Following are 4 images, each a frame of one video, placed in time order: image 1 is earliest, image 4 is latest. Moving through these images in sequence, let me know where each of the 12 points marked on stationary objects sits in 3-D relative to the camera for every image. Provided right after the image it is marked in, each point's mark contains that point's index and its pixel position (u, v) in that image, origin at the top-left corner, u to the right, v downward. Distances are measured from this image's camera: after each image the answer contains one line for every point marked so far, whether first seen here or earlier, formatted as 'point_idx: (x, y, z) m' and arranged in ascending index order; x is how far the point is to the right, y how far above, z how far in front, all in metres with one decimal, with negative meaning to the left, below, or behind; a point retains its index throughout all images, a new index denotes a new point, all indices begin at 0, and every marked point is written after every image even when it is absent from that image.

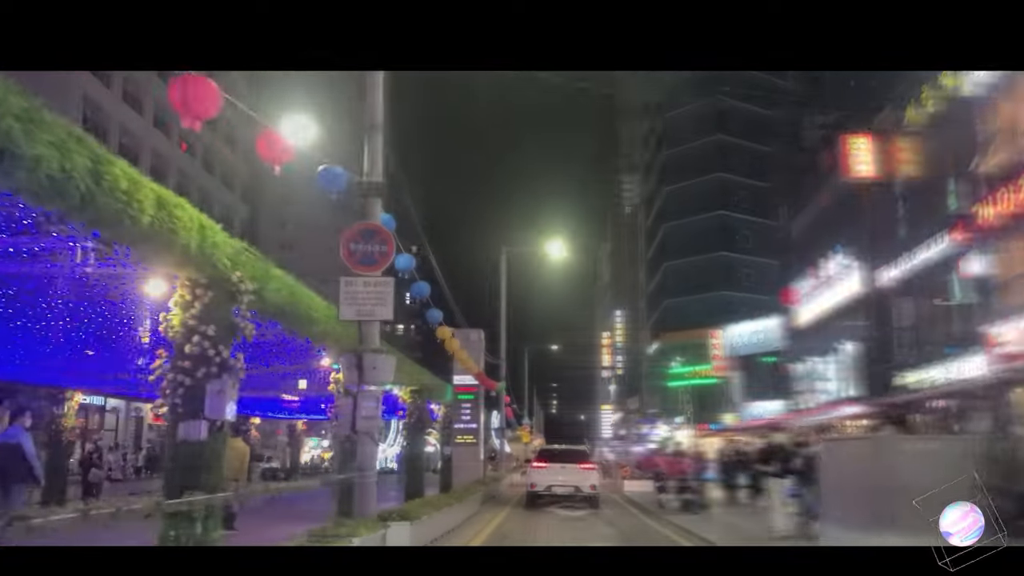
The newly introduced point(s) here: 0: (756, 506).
0: (+5.0, -4.4, +15.8) m
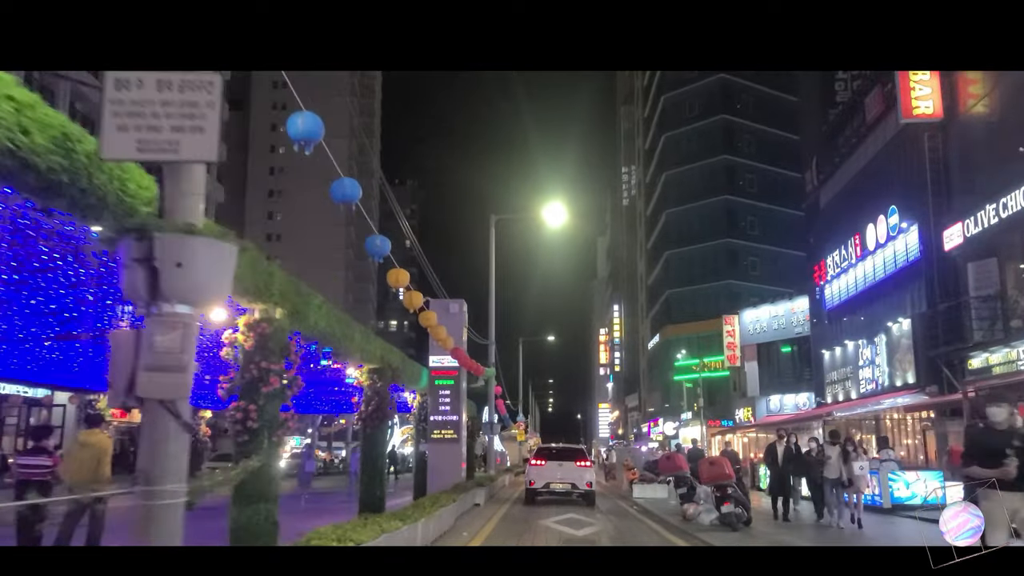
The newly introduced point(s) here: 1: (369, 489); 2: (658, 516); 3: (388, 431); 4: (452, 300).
0: (+4.7, -3.6, +11.9) m
1: (-2.5, -3.5, +13.5) m
2: (+3.1, -4.9, +16.9) m
3: (-2.2, -2.6, +14.0) m
4: (-1.5, -0.2, +19.3) m
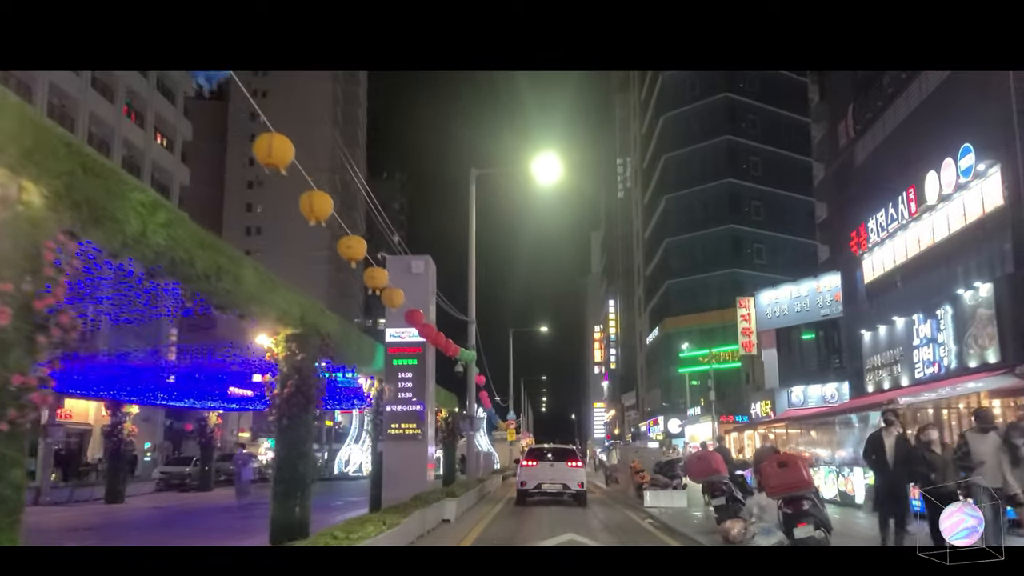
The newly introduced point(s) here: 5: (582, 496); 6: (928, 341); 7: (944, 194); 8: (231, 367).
0: (+4.5, -2.7, +8.0) m
1: (-2.8, -2.7, +9.6) m
2: (+2.8, -4.1, +12.9) m
3: (-2.5, -1.7, +10.0) m
4: (-1.9, +0.6, +15.3) m
5: (+1.7, -4.9, +17.5) m
6: (+9.8, -1.3, +18.4) m
7: (+9.7, +2.1, +17.4) m
8: (-6.3, -1.7, +17.2) m
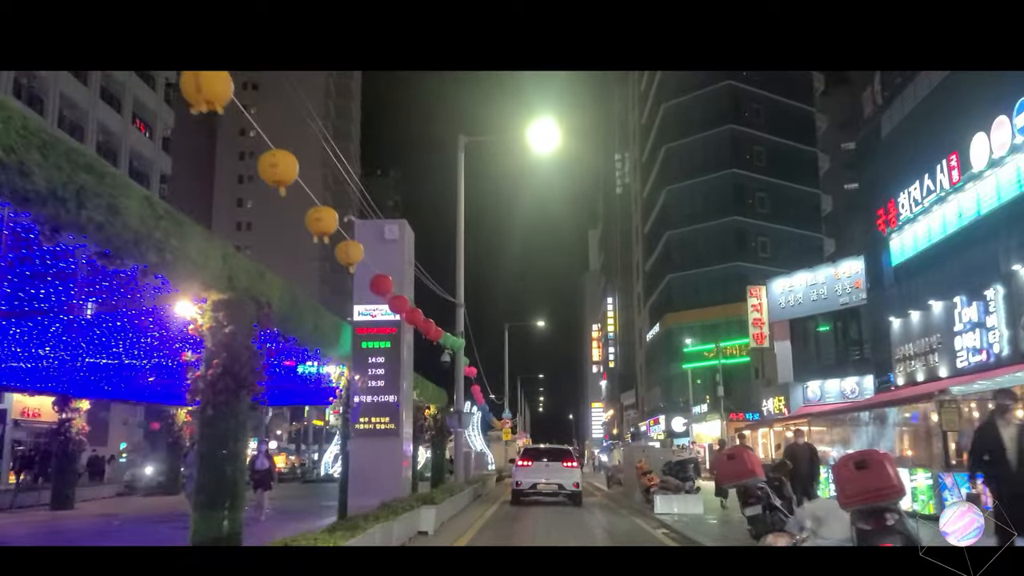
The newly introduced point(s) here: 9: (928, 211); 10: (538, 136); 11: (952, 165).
0: (+4.4, -2.2, +5.9) m
1: (-2.9, -2.2, +7.5) m
2: (+2.7, -3.6, +10.8) m
3: (-2.6, -1.3, +7.9) m
4: (-2.1, +1.0, +13.2) m
5: (+1.6, -4.4, +15.4) m
6: (+9.6, -0.8, +16.3) m
7: (+9.5, +2.6, +15.4) m
8: (-6.4, -1.3, +15.1) m
9: (+9.8, +1.8, +18.4) m
10: (+0.6, +3.5, +18.1) m
11: (+9.6, +2.7, +17.1) m
